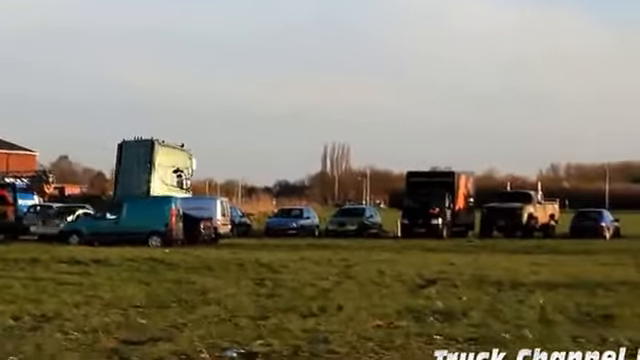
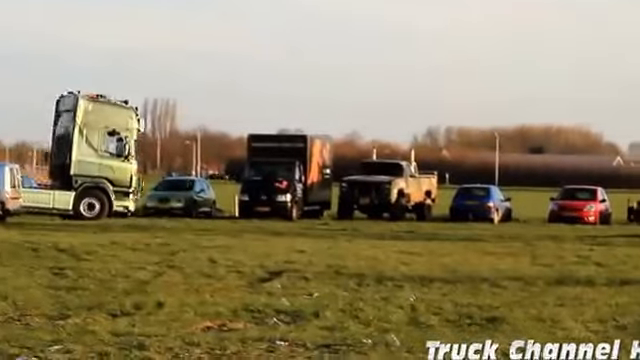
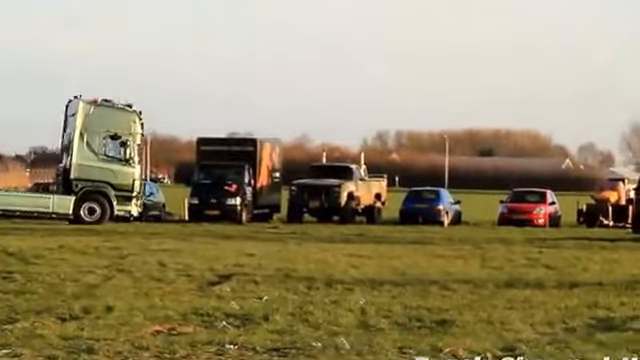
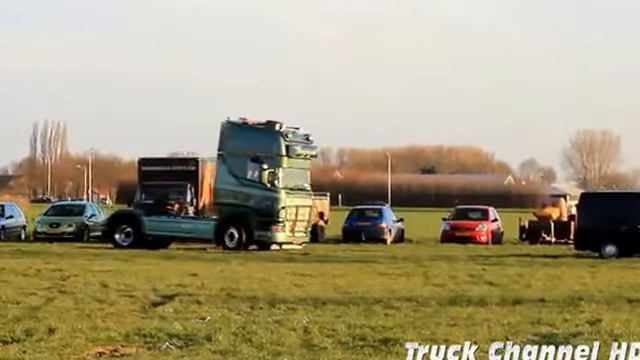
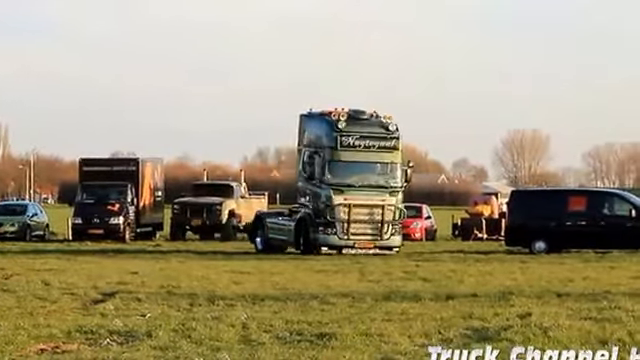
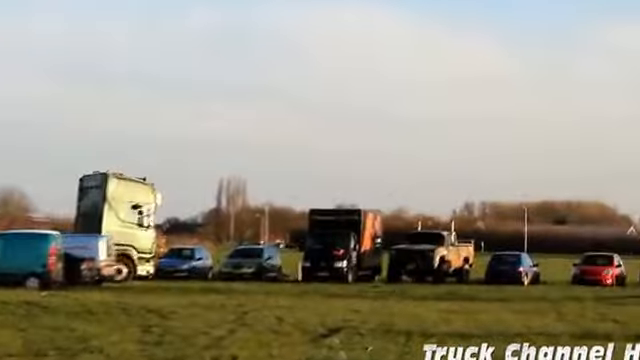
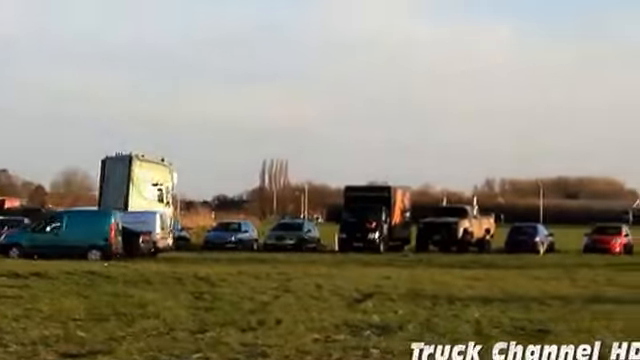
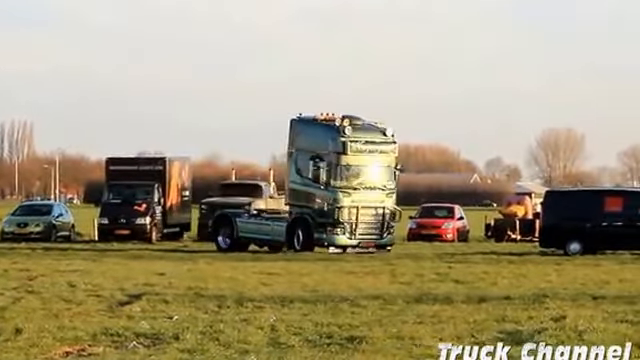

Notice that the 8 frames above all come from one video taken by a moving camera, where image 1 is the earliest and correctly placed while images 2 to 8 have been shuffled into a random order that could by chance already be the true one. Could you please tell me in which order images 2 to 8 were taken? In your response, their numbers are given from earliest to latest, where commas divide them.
7, 6, 2, 3, 4, 8, 5
